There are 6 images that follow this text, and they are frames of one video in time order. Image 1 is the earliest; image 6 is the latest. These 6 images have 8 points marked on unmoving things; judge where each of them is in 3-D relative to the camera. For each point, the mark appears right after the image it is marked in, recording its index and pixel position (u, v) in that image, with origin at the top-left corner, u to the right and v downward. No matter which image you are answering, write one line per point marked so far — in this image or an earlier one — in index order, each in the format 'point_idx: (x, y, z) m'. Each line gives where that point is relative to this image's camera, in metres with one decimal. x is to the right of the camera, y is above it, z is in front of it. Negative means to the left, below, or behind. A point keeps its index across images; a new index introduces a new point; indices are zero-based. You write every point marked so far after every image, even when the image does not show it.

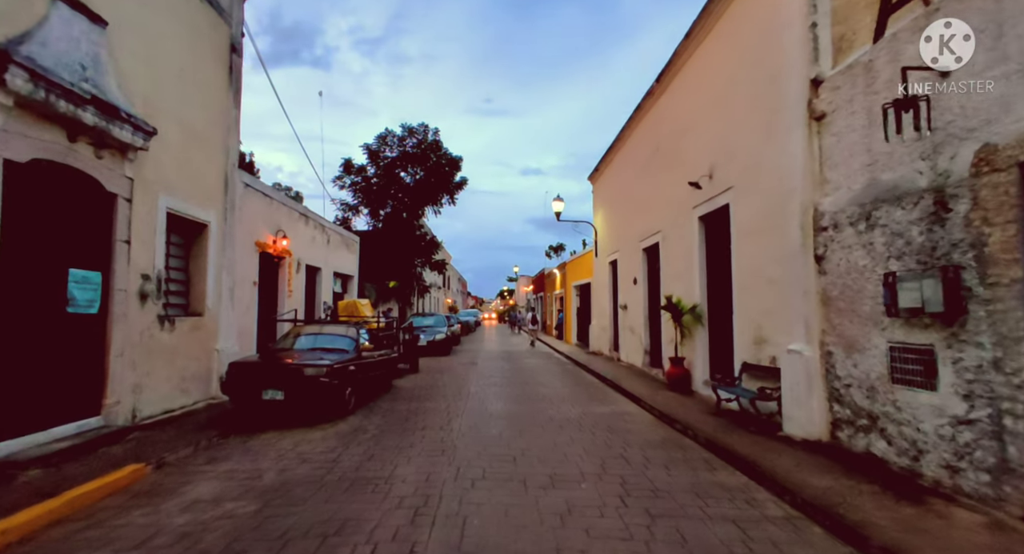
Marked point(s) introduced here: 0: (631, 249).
0: (+3.3, +0.8, +13.1) m
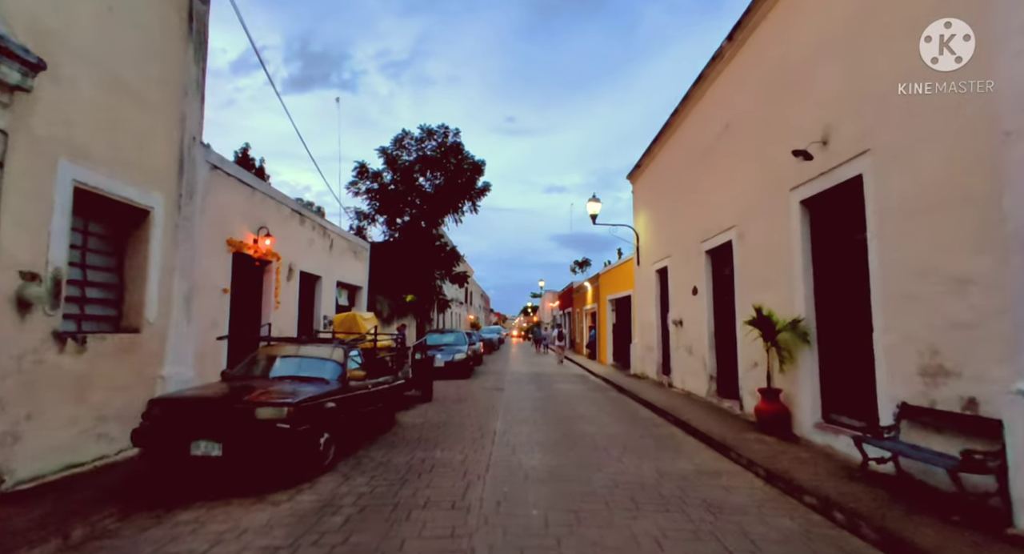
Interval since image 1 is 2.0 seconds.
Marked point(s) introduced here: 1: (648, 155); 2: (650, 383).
0: (+4.1, +0.6, +10.8) m
1: (+4.1, +3.7, +14.1) m
2: (+3.8, -2.9, +13.0) m
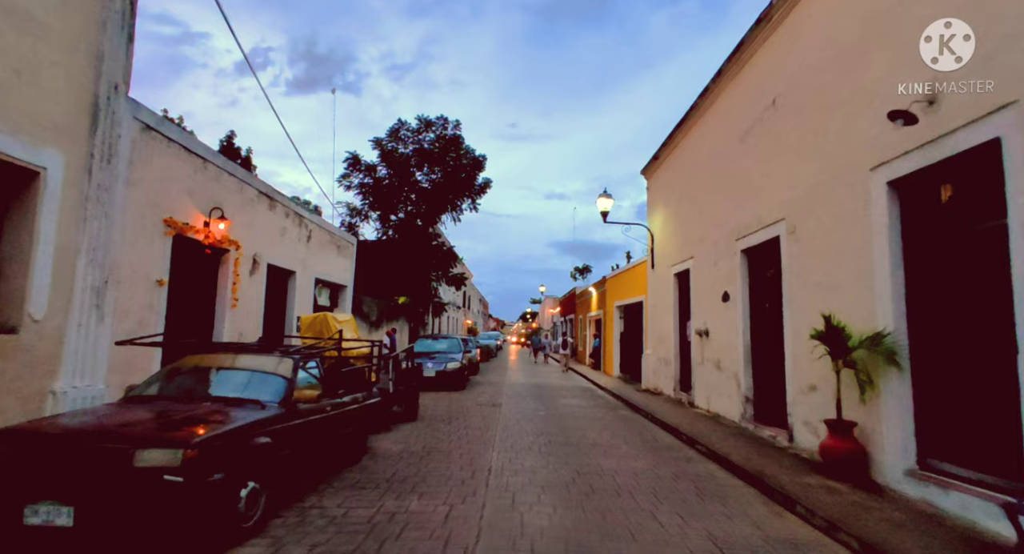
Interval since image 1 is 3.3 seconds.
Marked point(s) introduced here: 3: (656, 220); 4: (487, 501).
0: (+4.1, +0.5, +9.3) m
1: (+4.2, +3.6, +12.7) m
2: (+3.8, -3.0, +11.6) m
3: (+4.2, +1.7, +13.9) m
4: (-0.2, -2.2, +4.6) m
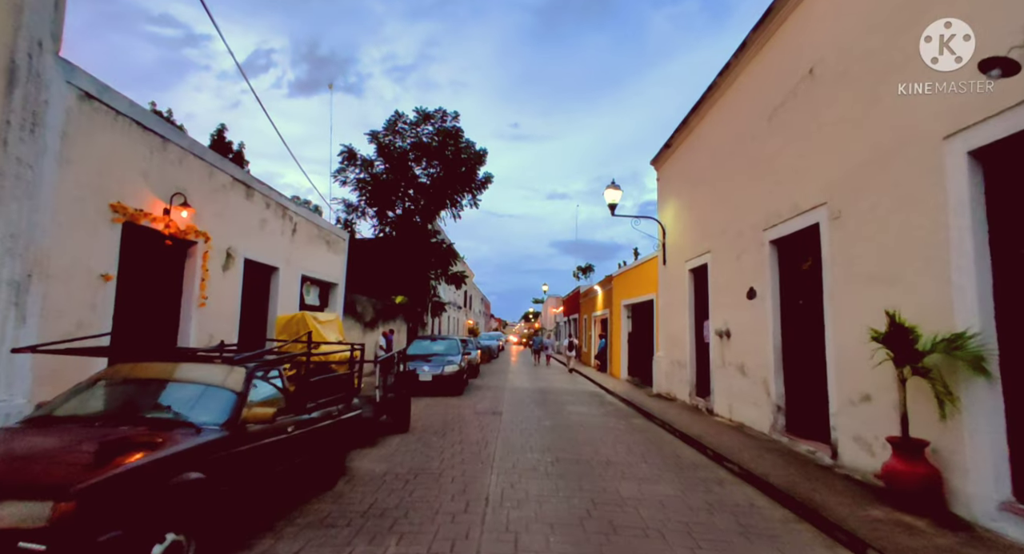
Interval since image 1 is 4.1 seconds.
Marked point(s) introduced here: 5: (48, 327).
0: (+4.2, +0.6, +8.4) m
1: (+4.3, +3.7, +11.8) m
2: (+3.9, -2.9, +10.7) m
3: (+4.3, +1.7, +13.0) m
4: (-0.2, -2.1, +3.7) m
5: (-4.6, -0.5, +4.6) m
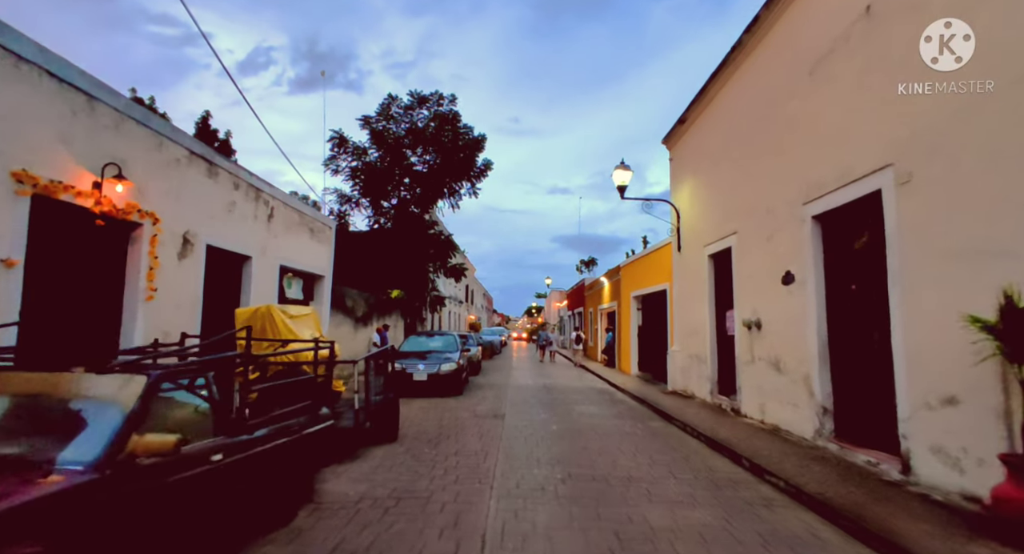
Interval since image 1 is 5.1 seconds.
0: (+4.2, +0.9, +7.4) m
1: (+4.3, +4.0, +10.7) m
2: (+3.9, -2.7, +9.6) m
3: (+4.3, +2.1, +11.9) m
4: (-0.2, -1.9, +2.7) m
5: (-4.6, -0.4, +3.6) m
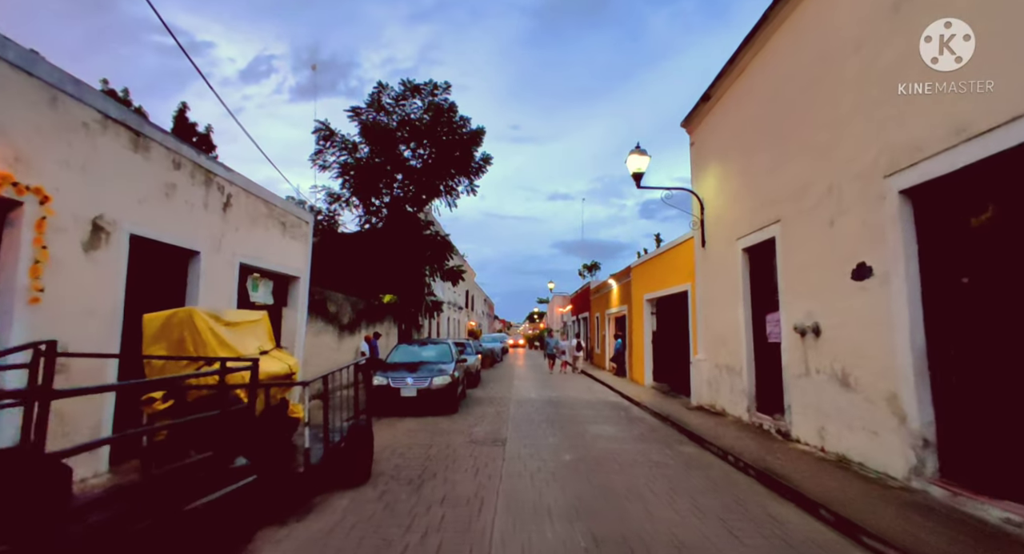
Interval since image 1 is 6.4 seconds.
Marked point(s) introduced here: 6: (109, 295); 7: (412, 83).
0: (+4.2, +1.0, +5.9) m
1: (+4.3, +4.0, +9.3) m
2: (+4.0, -2.6, +8.1) m
3: (+4.3, +2.1, +10.4) m
4: (-0.2, -1.8, +1.2) m
5: (-4.5, -0.3, +2.2) m
6: (-4.6, -0.2, +5.4) m
7: (-4.0, +7.5, +18.4) m
